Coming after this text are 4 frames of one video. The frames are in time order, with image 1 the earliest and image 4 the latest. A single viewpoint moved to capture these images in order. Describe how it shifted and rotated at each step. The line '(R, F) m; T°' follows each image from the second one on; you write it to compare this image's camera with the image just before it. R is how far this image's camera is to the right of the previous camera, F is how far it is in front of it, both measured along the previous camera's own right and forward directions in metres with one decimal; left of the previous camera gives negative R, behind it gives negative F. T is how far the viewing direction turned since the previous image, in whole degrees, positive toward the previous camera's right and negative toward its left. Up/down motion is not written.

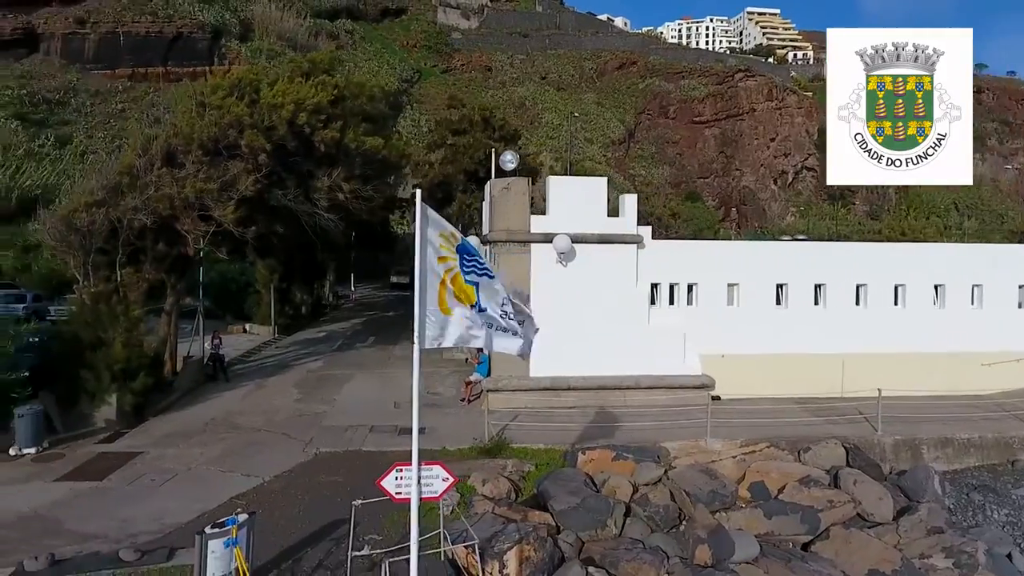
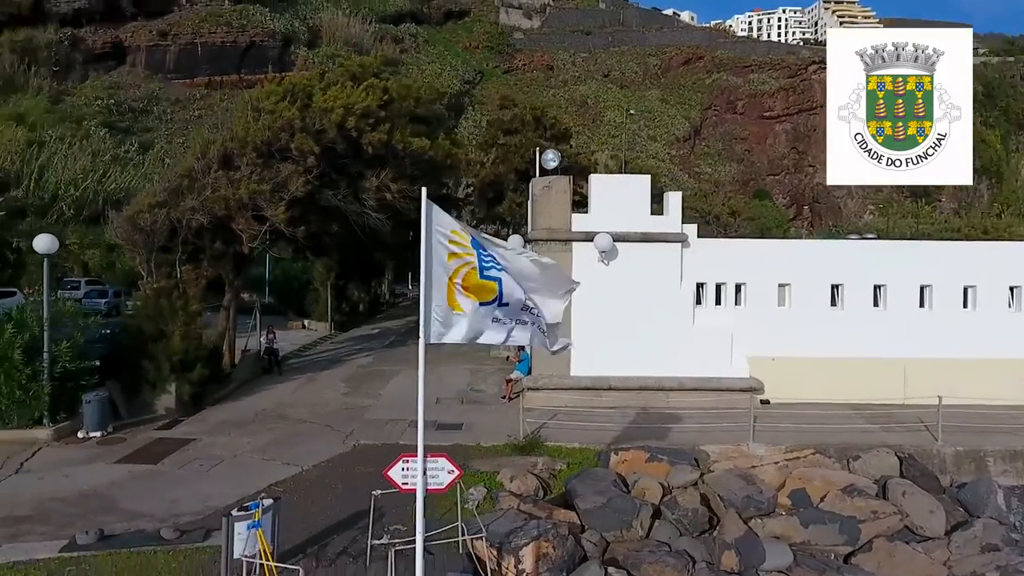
(+0.5, 0.0) m; -6°
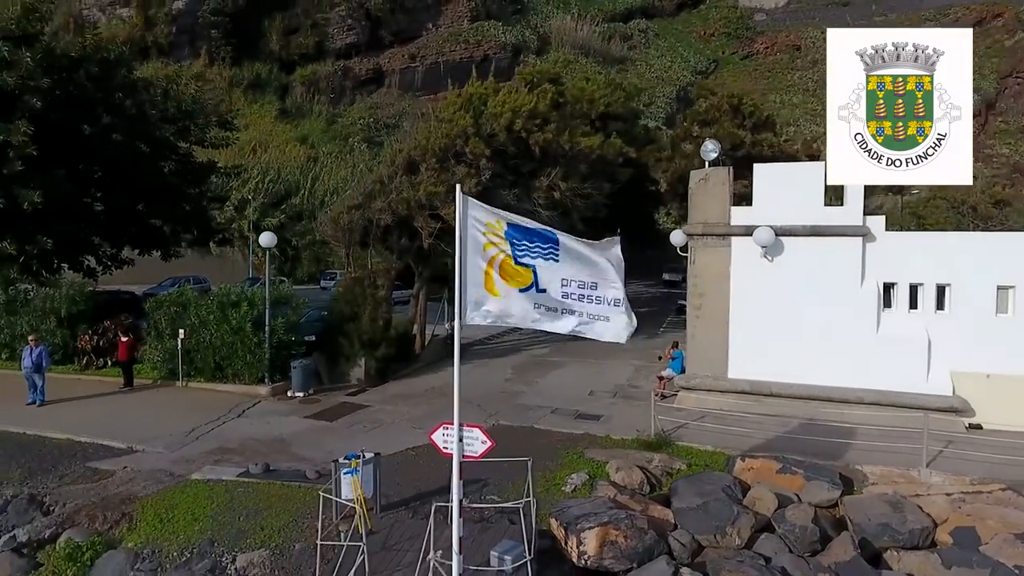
(+2.1, -0.1) m; -21°
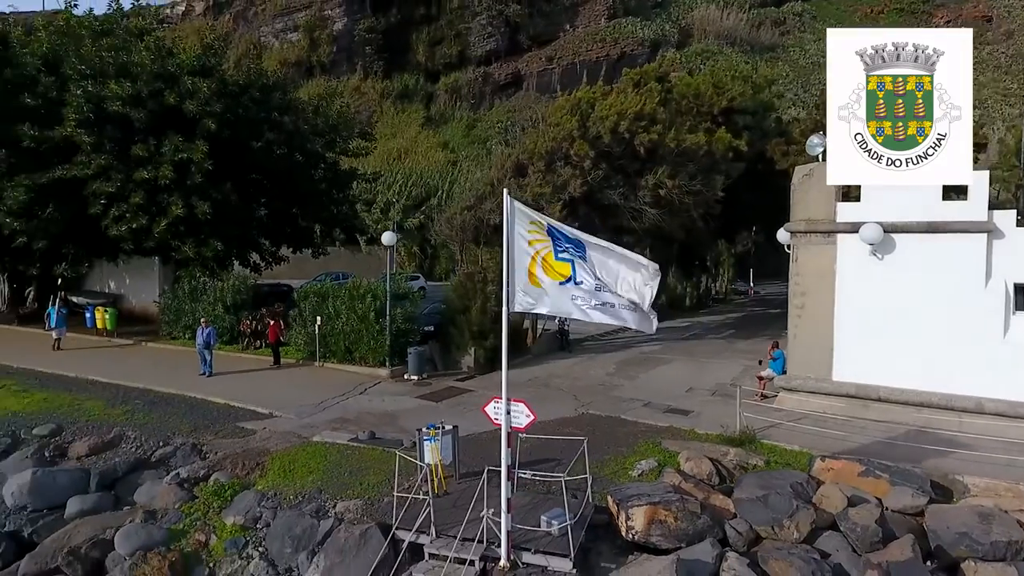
(+1.2, -0.8) m; -13°
